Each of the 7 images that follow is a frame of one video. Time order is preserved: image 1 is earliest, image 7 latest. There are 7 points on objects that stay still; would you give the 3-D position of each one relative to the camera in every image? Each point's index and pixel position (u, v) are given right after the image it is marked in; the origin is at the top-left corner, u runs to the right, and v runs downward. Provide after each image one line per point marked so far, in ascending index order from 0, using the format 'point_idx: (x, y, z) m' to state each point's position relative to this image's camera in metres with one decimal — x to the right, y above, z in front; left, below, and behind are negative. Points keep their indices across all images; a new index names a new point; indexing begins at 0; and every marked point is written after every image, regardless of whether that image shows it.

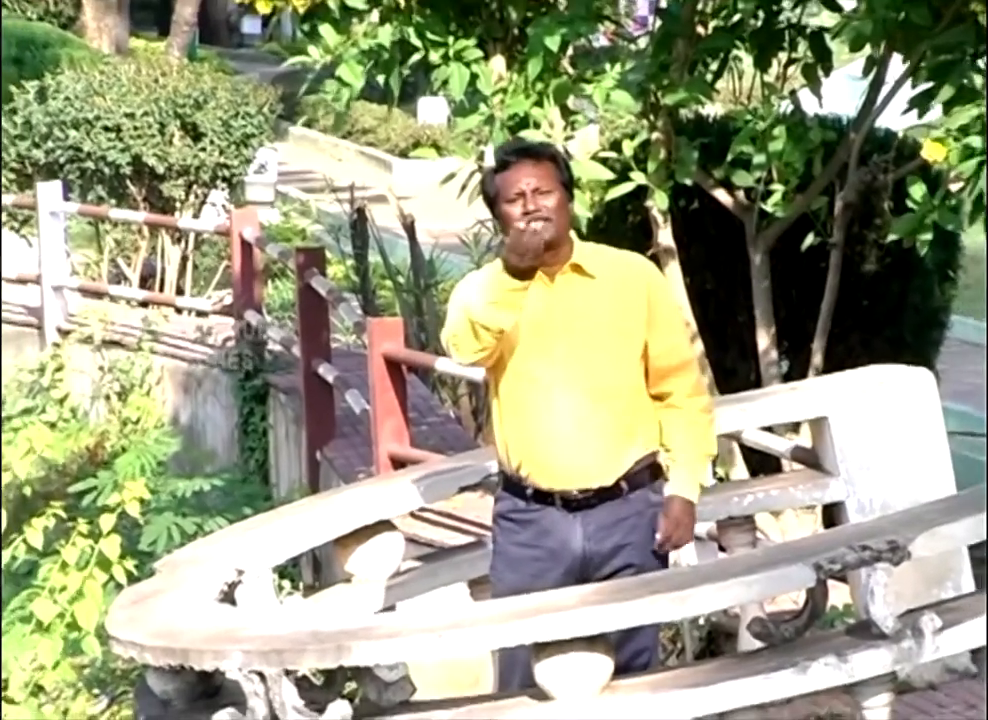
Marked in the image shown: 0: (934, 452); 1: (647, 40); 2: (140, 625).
0: (+1.0, -0.2, +3.7) m
1: (+0.4, +0.8, +4.3) m
2: (-0.6, -0.4, +2.6) m
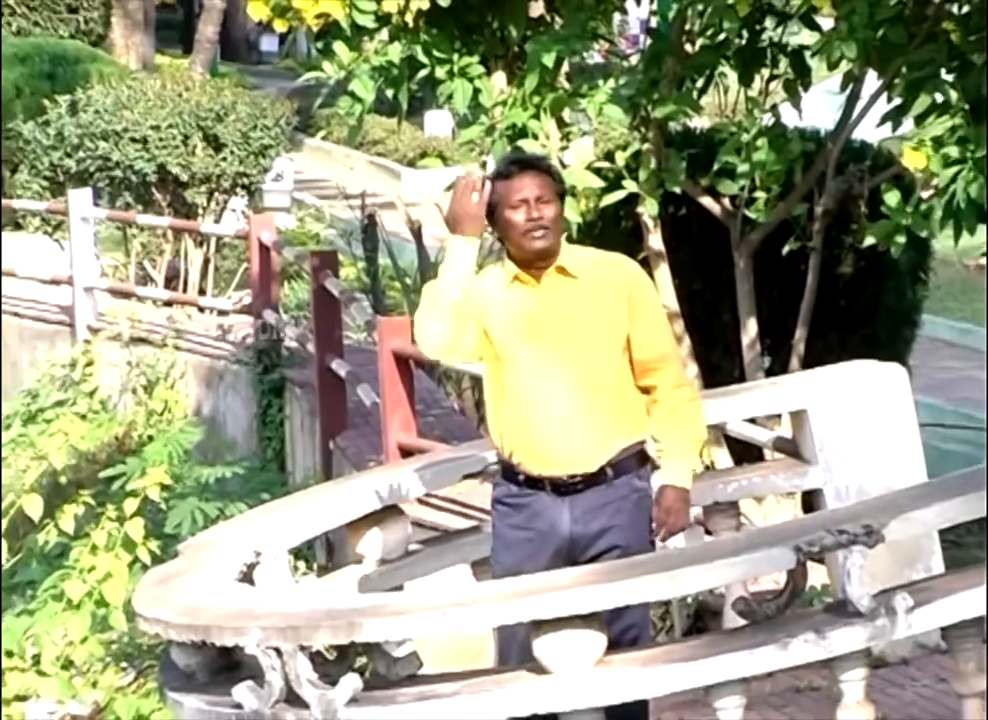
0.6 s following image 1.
0: (+1.0, -0.2, +3.9) m
1: (+0.4, +0.8, +4.6) m
2: (-0.6, -0.4, +2.9) m
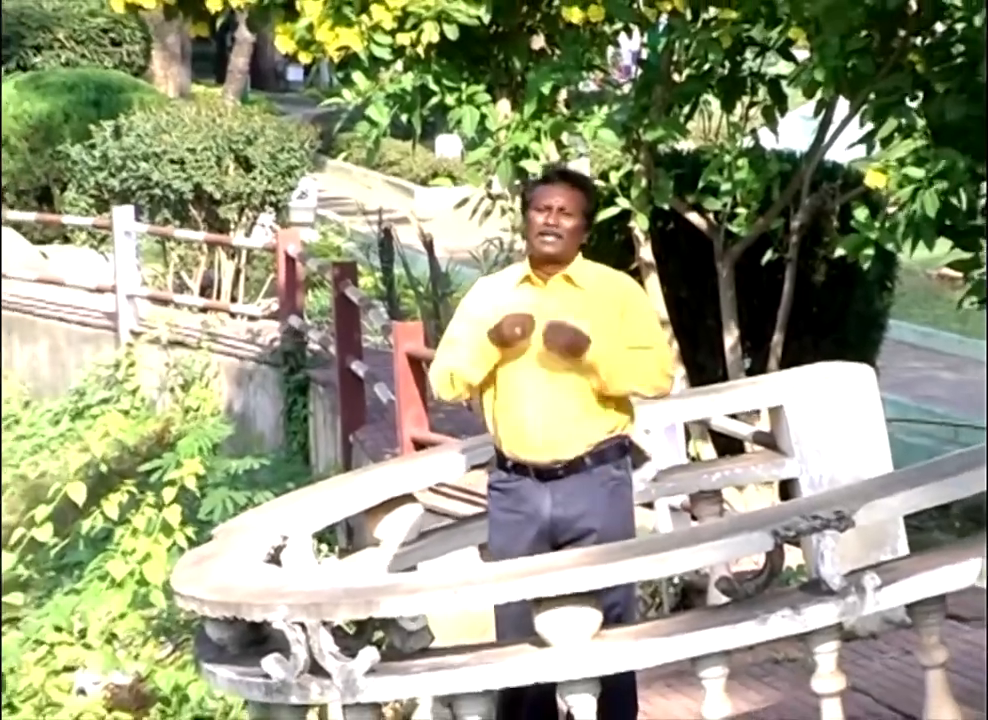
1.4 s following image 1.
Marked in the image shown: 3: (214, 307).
0: (+1.0, -0.2, +4.3) m
1: (+0.4, +0.8, +5.0) m
2: (-0.6, -0.4, +3.3) m
3: (-1.2, +0.2, +7.9) m
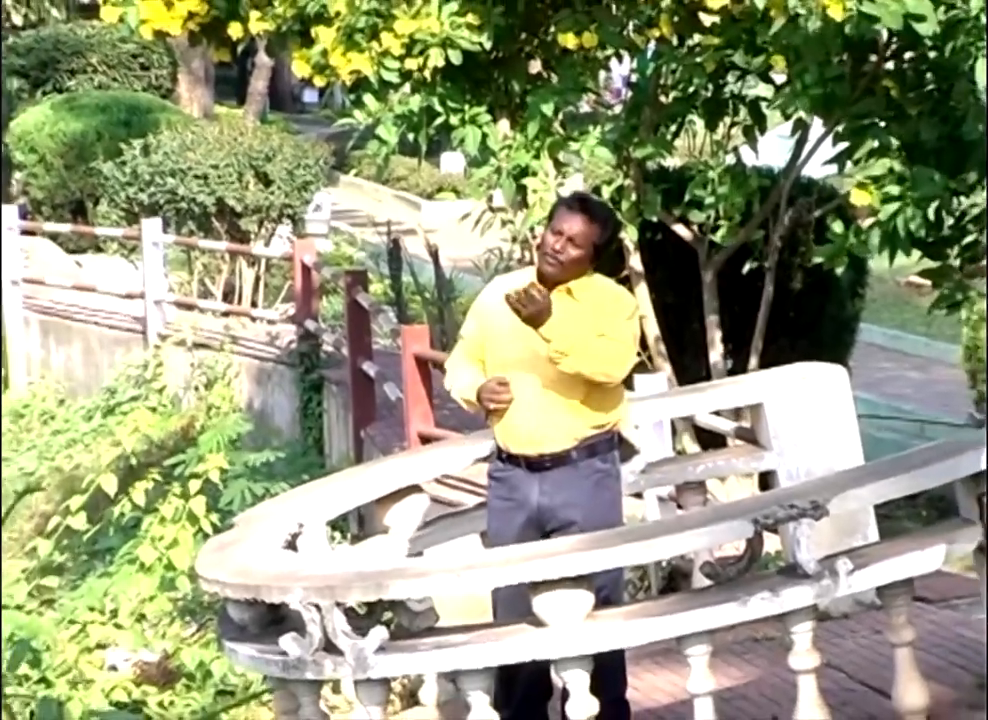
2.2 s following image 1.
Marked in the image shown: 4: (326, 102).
0: (+1.0, -0.2, +4.7) m
1: (+0.4, +0.8, +5.3) m
2: (-0.6, -0.4, +3.6) m
3: (-1.2, +0.2, +8.2) m
4: (-0.5, +0.9, +5.4) m
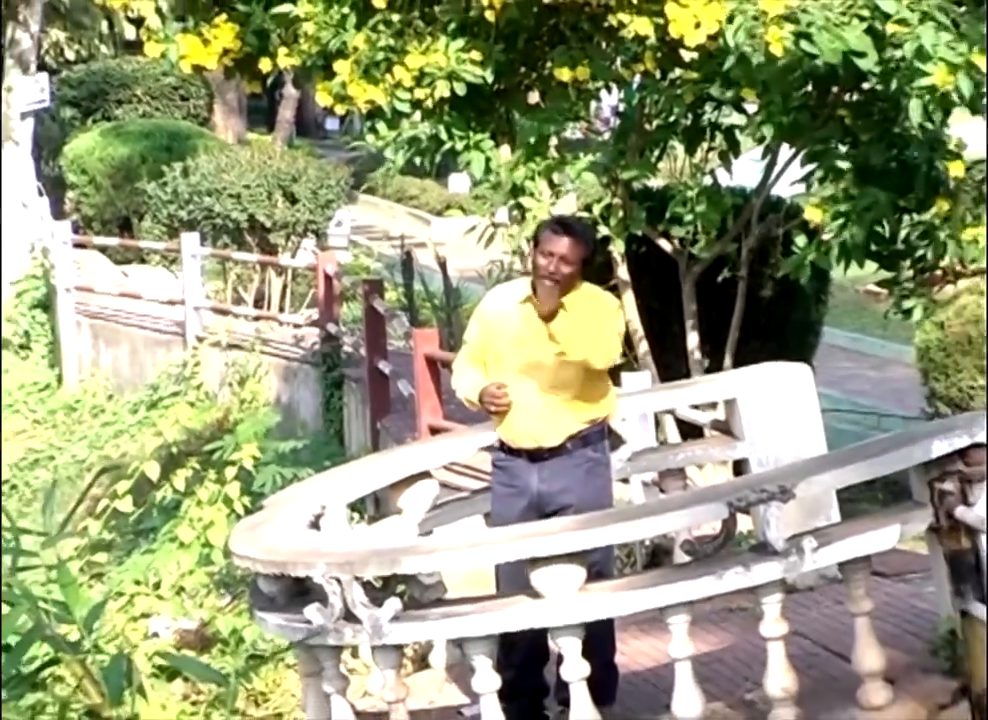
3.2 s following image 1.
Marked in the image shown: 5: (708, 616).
0: (+1.0, -0.2, +5.2) m
1: (+0.4, +0.8, +5.9) m
2: (-0.6, -0.4, +4.2) m
3: (-1.2, +0.2, +8.8) m
4: (-0.5, +0.9, +6.0) m
5: (+0.7, -0.9, +5.5) m
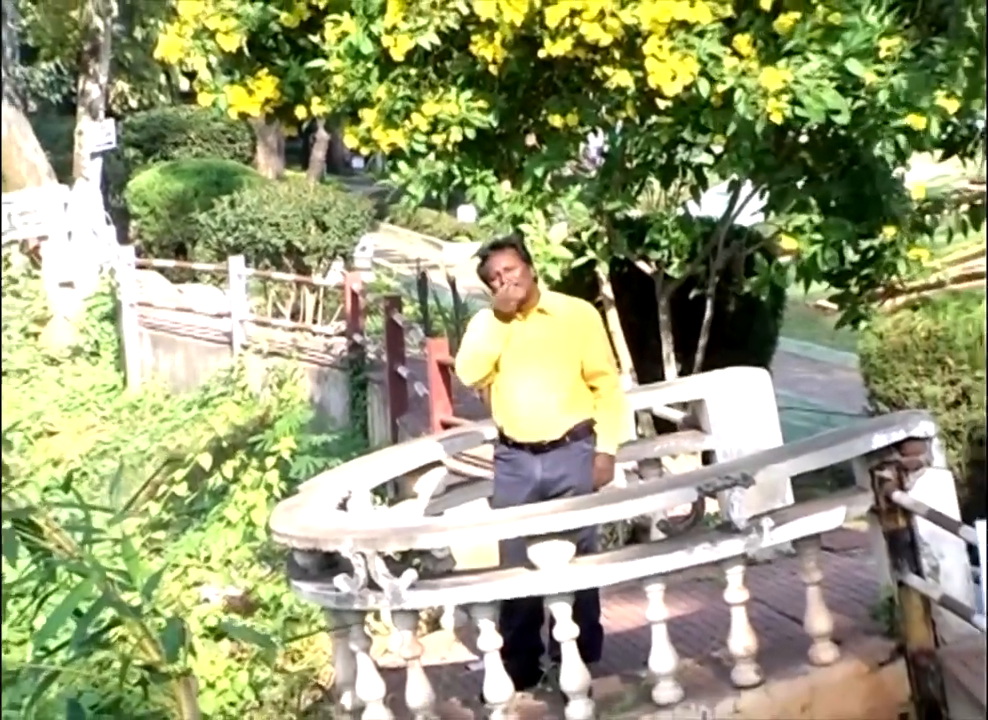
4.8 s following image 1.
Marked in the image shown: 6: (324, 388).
0: (+1.0, -0.2, +6.1) m
1: (+0.4, +0.8, +6.7) m
2: (-0.6, -0.5, +5.1) m
3: (-1.1, +0.2, +9.7) m
4: (-0.5, +0.8, +6.8) m
5: (+0.7, -0.9, +6.4) m
6: (-1.0, -0.2, +9.6) m
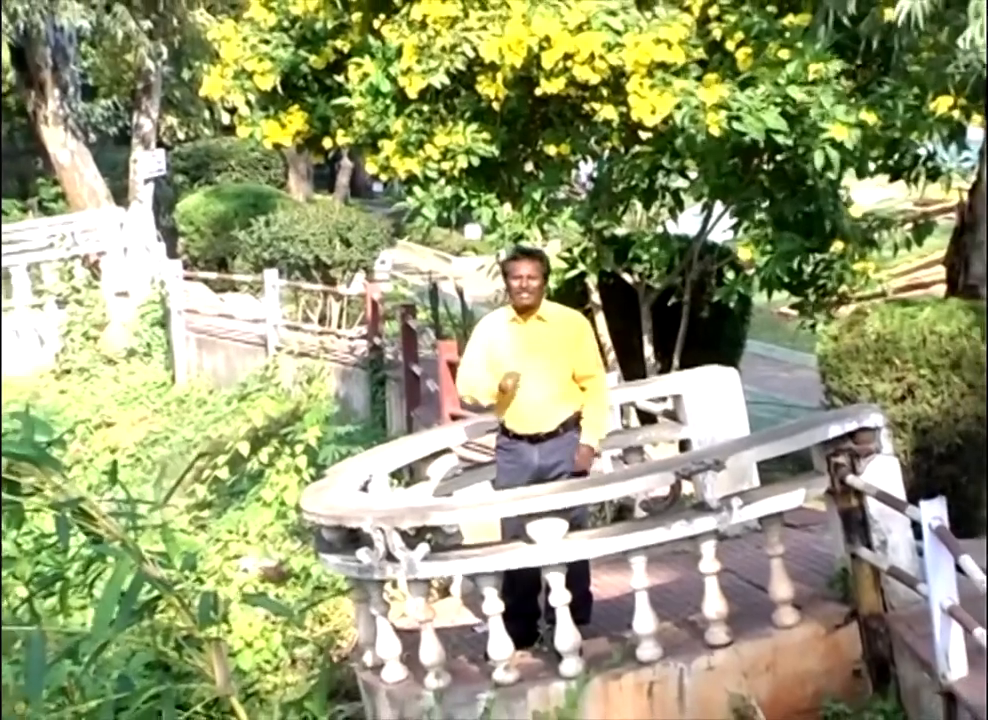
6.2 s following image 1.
0: (+1.0, -0.2, +6.9) m
1: (+0.4, +0.8, +7.6) m
2: (-0.6, -0.5, +5.9) m
3: (-1.1, +0.2, +10.5) m
4: (-0.5, +0.8, +7.7) m
5: (+0.7, -0.9, +7.2) m
6: (-0.9, -0.2, +10.4) m
